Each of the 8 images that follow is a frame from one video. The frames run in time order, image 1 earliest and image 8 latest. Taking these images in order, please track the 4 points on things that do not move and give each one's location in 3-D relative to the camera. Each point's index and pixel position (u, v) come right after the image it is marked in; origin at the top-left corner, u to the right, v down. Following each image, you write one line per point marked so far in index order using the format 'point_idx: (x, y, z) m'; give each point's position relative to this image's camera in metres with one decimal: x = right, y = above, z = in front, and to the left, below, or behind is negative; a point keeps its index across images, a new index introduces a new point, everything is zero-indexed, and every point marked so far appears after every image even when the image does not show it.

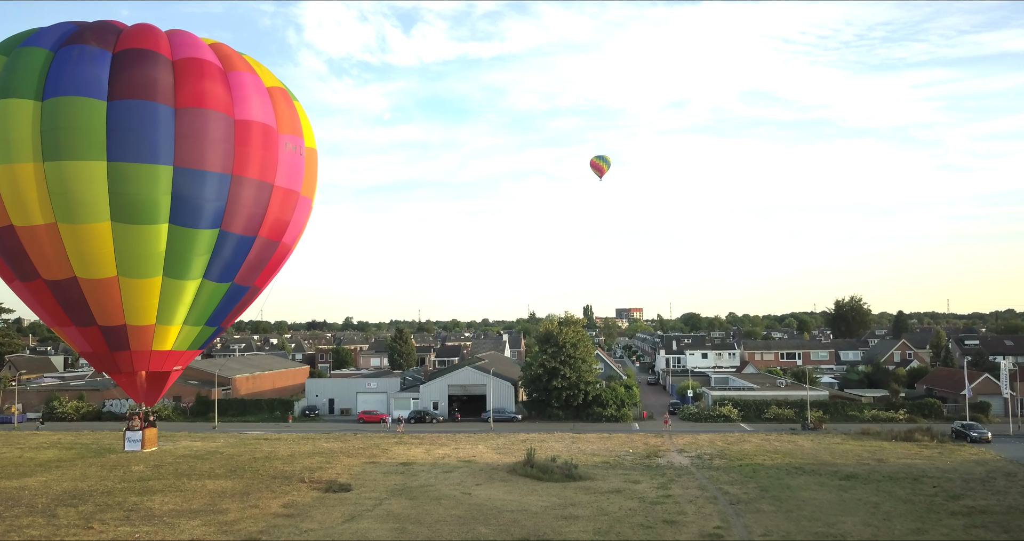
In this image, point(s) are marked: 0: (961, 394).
0: (+13.9, -3.8, +19.5) m
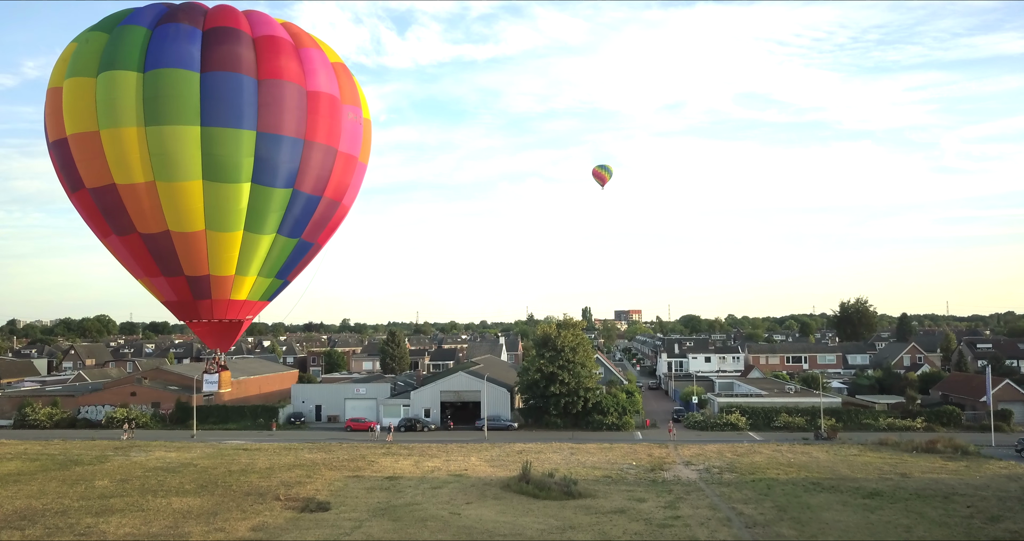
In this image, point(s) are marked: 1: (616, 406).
0: (+13.8, -3.8, +18.5) m
1: (+3.2, -4.2, +19.5) m
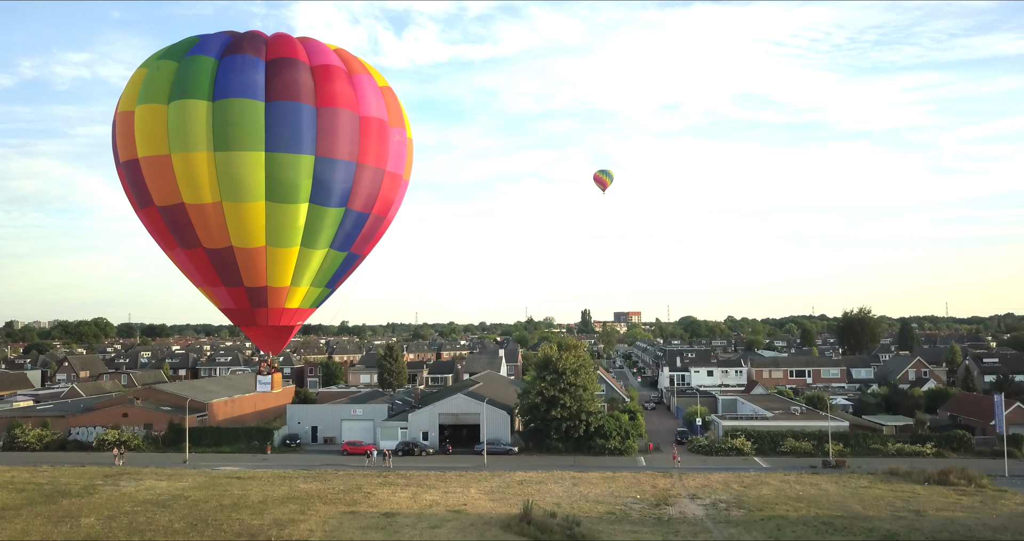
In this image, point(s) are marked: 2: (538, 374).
0: (+13.8, -4.4, +18.1) m
1: (+3.2, -4.8, +19.1) m
2: (+0.8, -3.2, +19.3) m
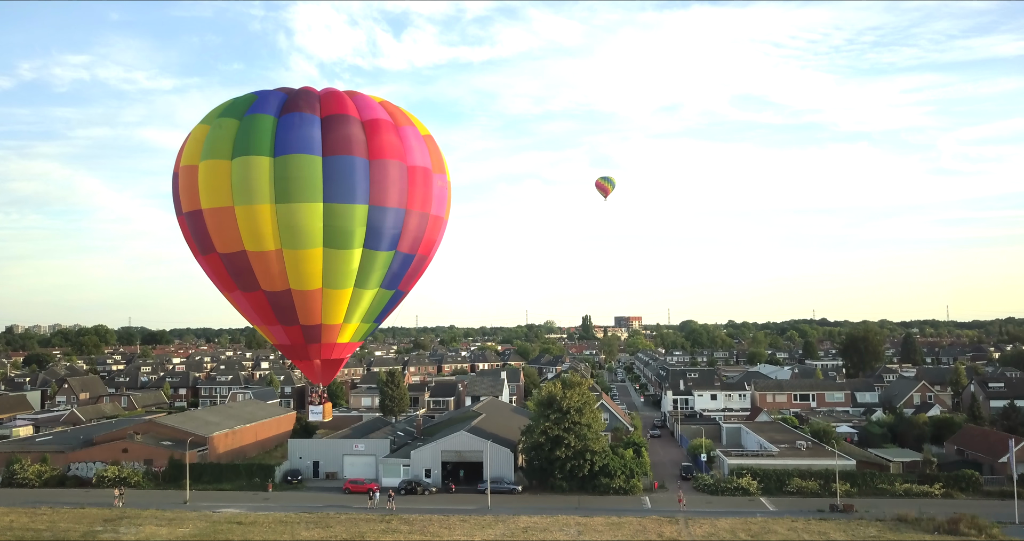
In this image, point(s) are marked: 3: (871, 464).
0: (+13.9, -5.5, +17.9) m
1: (+3.3, -5.9, +18.9) m
2: (+0.9, -4.3, +19.1) m
3: (+10.7, -5.8, +18.9) m
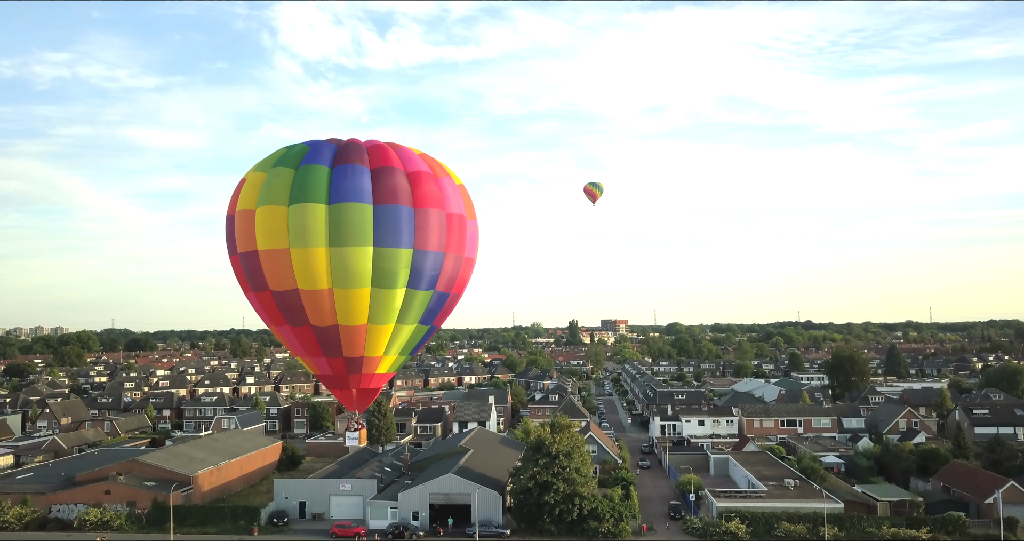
0: (+13.5, -6.7, +18.0) m
1: (+3.0, -7.2, +18.8) m
2: (+0.5, -5.6, +19.0) m
3: (+10.4, -7.0, +19.0) m
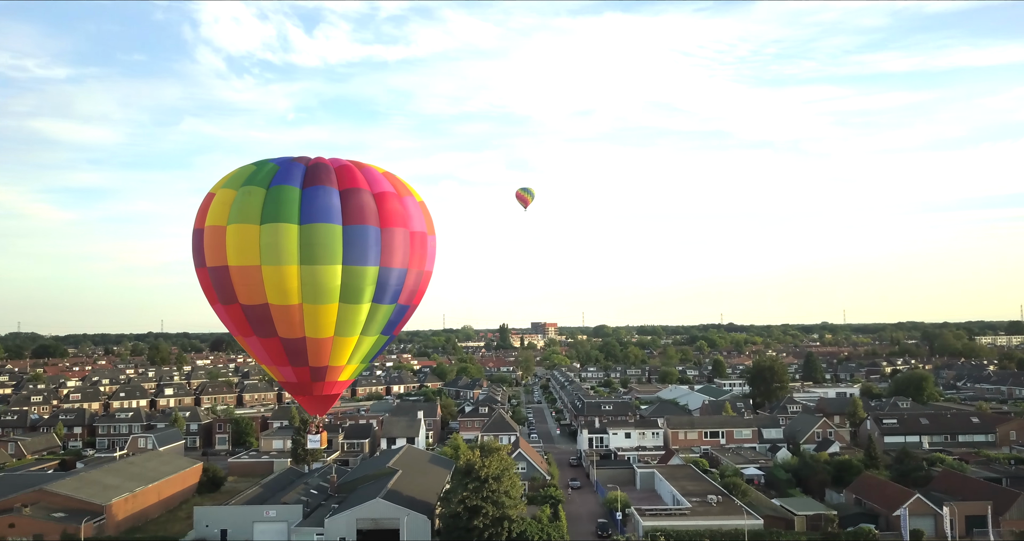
0: (+11.5, -7.4, +19.2) m
1: (+0.9, -7.9, +18.9) m
2: (-1.6, -6.3, +18.9) m
3: (+8.2, -7.7, +19.8) m
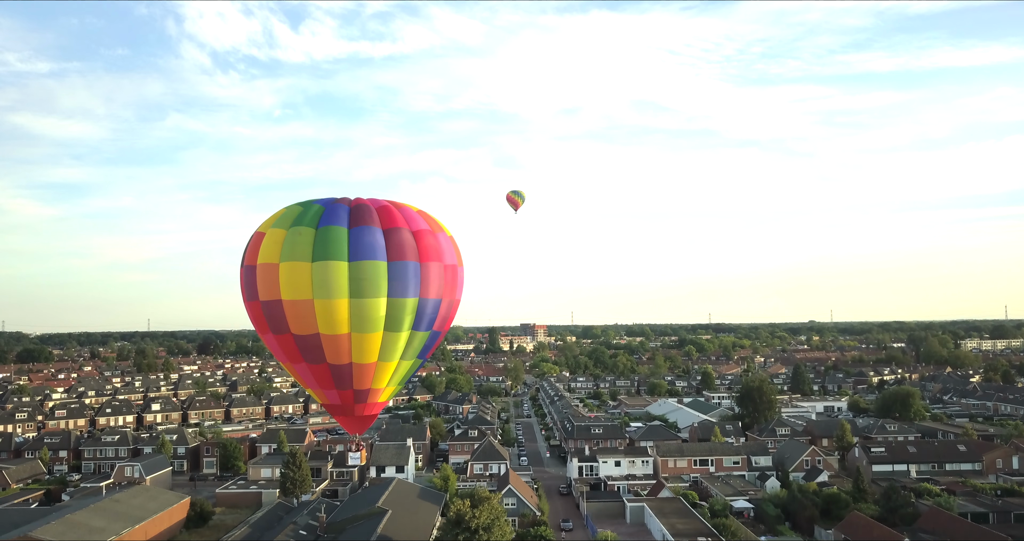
0: (+11.1, -8.8, +19.2) m
1: (+0.6, -9.3, +18.8) m
2: (-1.9, -7.7, +18.7) m
3: (+7.9, -9.1, +19.7) m
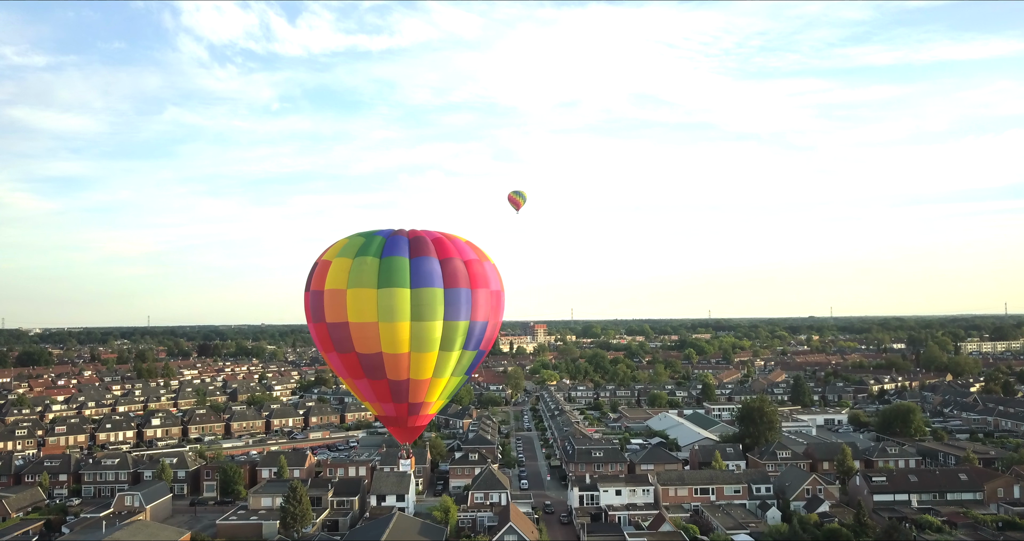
0: (+11.2, -10.1, +19.1) m
1: (+0.6, -10.8, +18.7) m
2: (-1.9, -9.2, +18.6) m
3: (+7.9, -10.5, +19.7) m
